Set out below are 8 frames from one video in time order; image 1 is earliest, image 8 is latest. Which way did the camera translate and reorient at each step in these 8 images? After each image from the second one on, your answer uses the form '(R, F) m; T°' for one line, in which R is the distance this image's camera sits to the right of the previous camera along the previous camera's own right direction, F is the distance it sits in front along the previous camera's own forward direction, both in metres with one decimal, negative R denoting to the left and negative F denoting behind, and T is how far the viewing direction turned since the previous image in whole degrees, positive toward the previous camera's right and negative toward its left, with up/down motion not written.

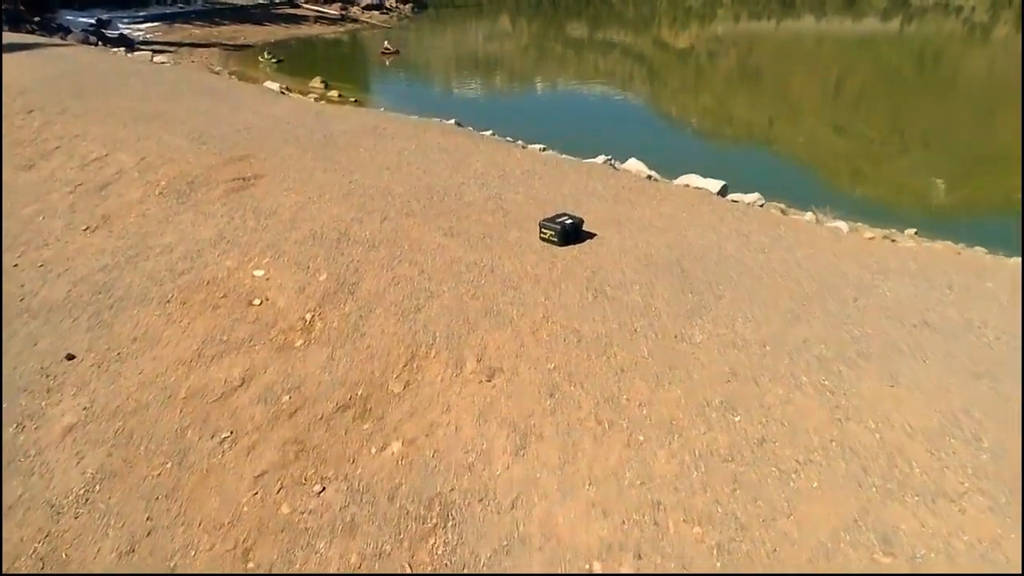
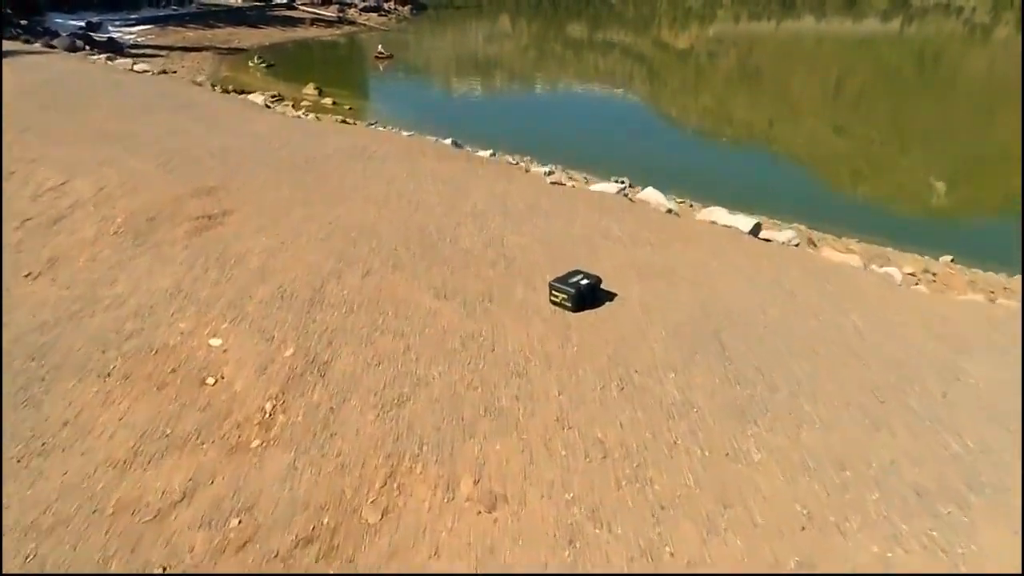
(-0.1, +1.5) m; 0°
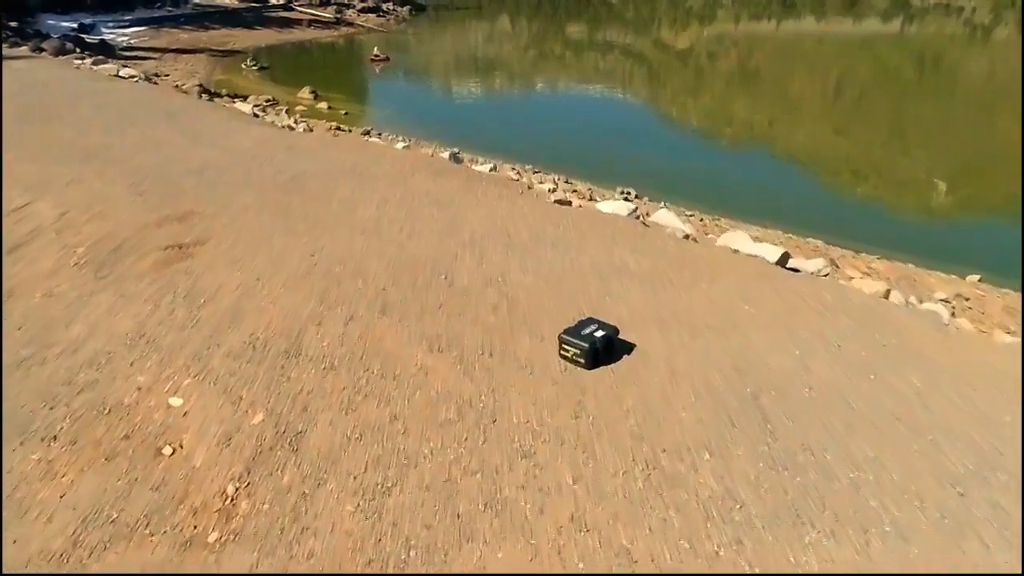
(0.0, +1.0) m; 0°
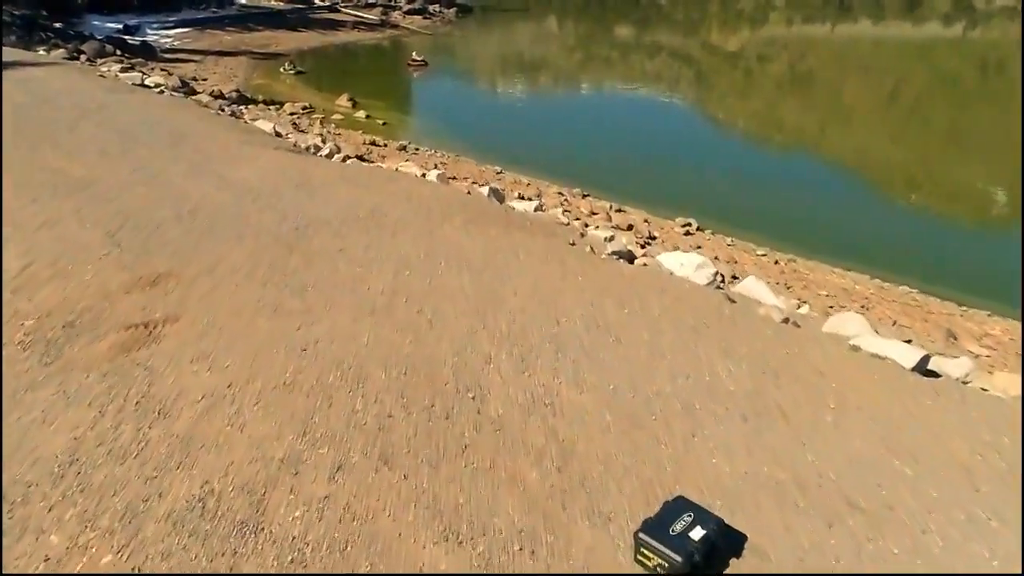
(-0.1, +2.1) m; -3°
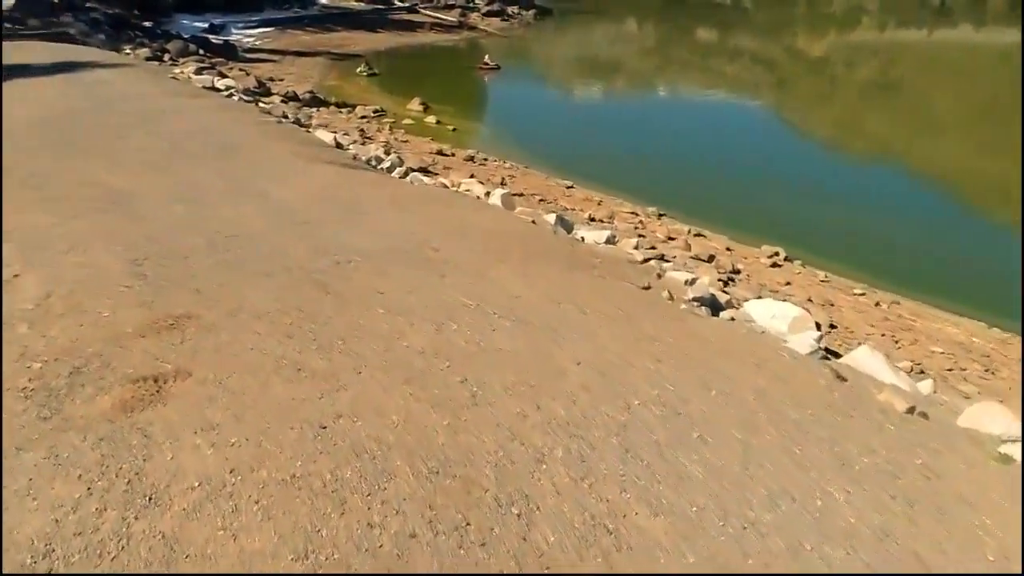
(0.0, +1.2) m; -5°
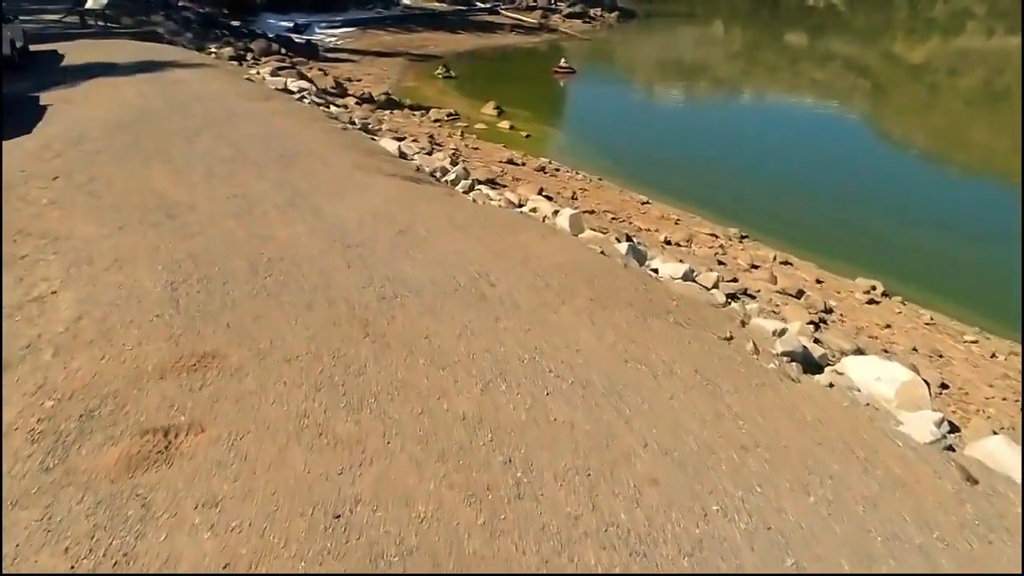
(+0.1, +1.0) m; -6°
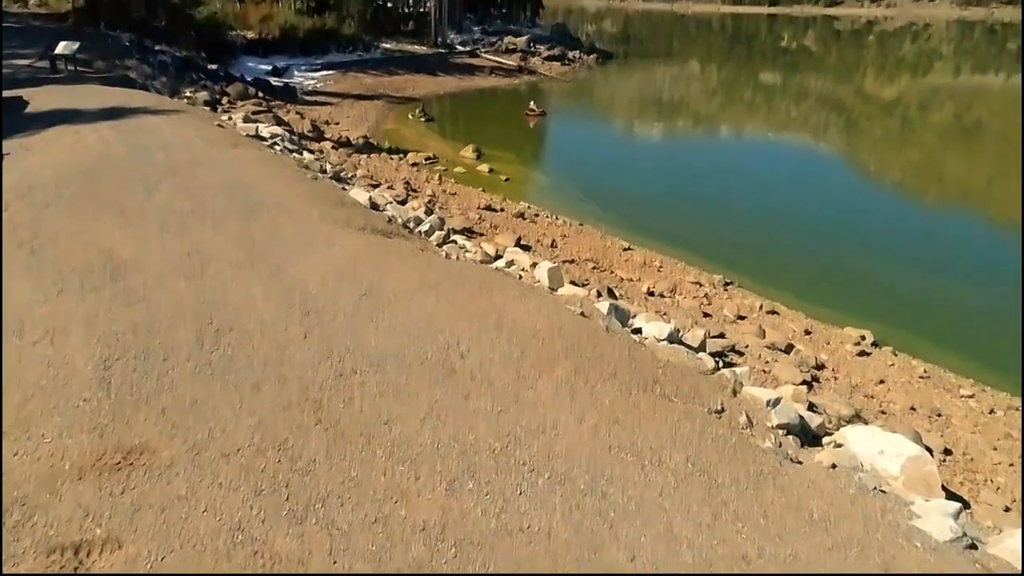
(+0.1, +0.7) m; +1°
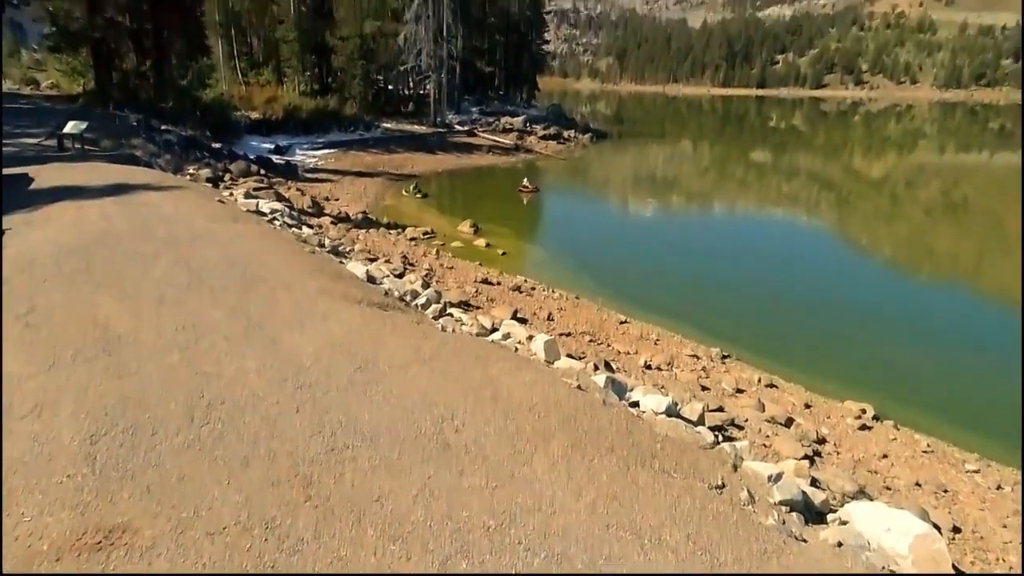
(0.0, 0.0) m; 0°
